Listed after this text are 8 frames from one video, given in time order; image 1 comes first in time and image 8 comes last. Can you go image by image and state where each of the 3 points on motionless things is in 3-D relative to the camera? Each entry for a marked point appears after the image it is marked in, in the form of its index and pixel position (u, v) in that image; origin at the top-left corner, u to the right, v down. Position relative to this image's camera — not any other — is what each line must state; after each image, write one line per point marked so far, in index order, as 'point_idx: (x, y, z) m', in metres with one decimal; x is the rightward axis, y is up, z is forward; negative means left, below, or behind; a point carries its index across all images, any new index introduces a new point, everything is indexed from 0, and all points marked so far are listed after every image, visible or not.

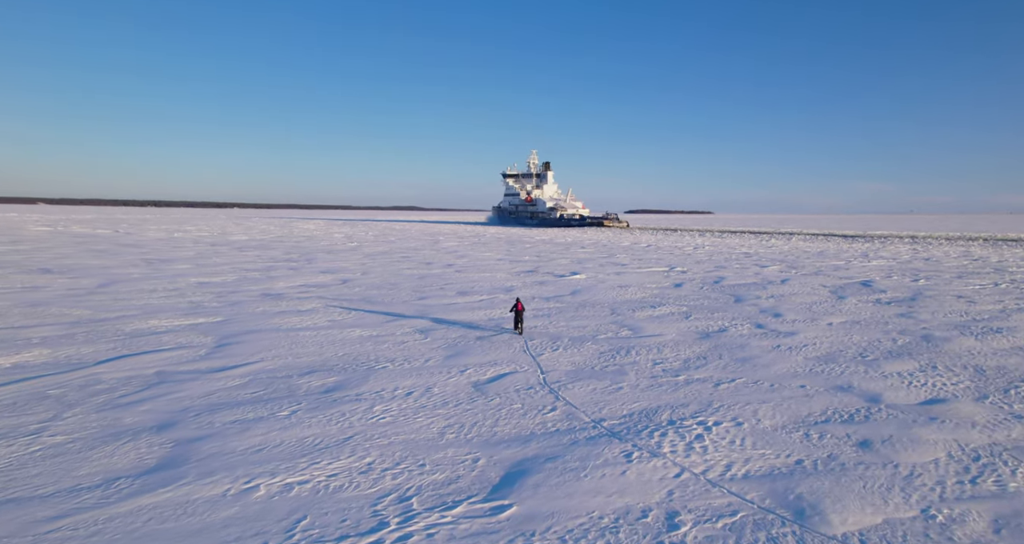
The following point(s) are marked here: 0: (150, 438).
0: (-2.1, -1.0, +3.2) m
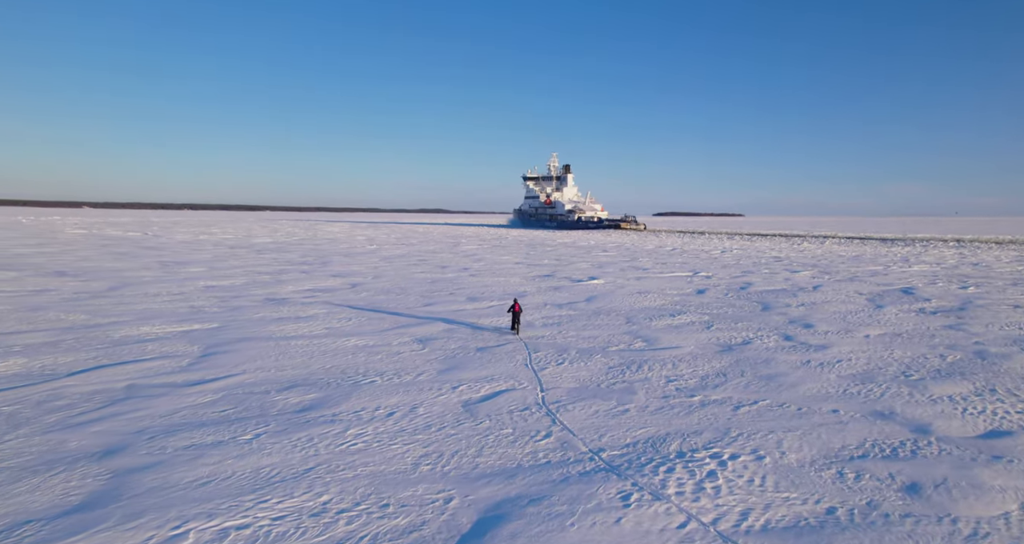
0: (-2.2, -1.0, +2.8) m
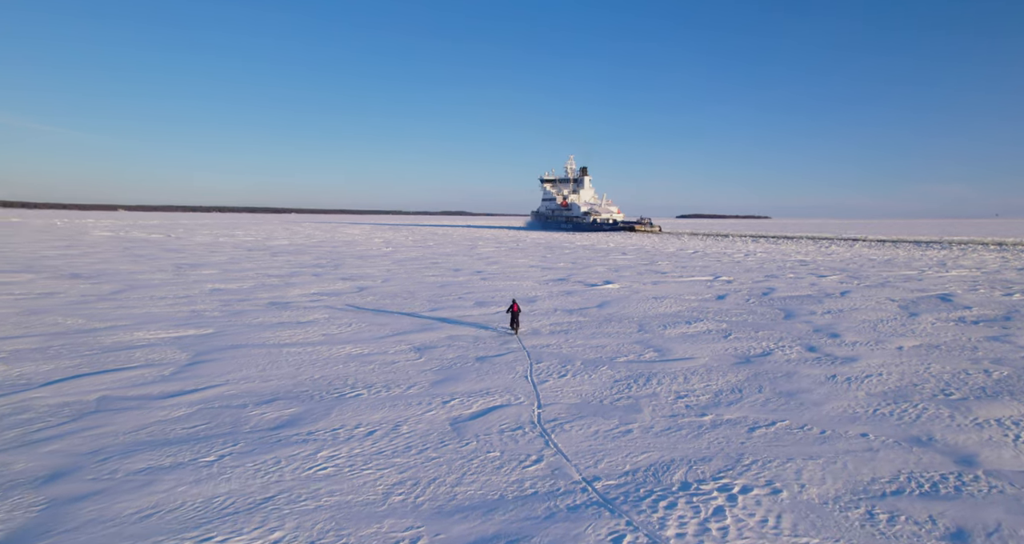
0: (-2.3, -1.1, +2.6) m
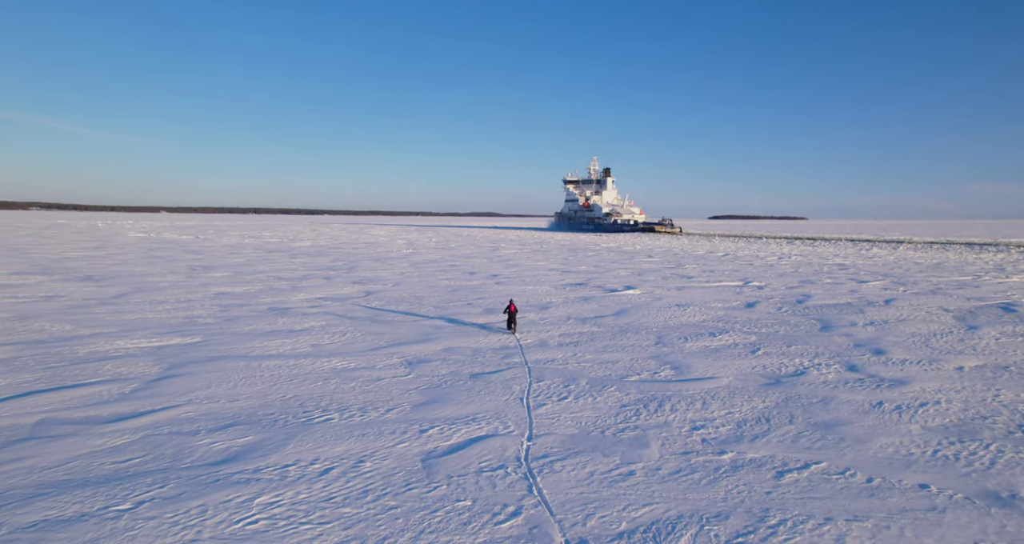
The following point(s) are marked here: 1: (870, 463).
0: (-2.5, -1.1, +2.2) m
1: (+2.1, -1.1, +3.2) m
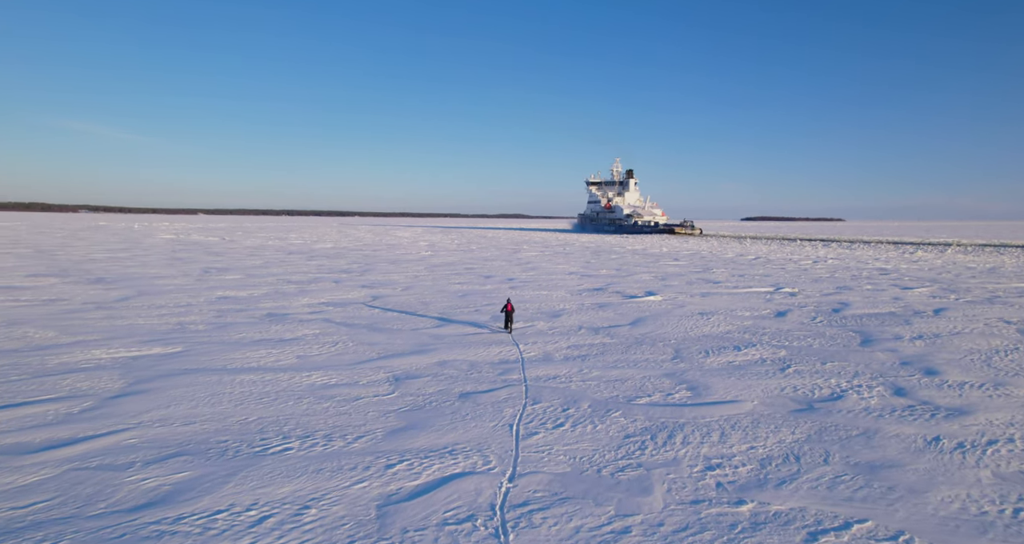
0: (-2.7, -1.2, +1.7) m
1: (+2.0, -1.2, +2.6) m
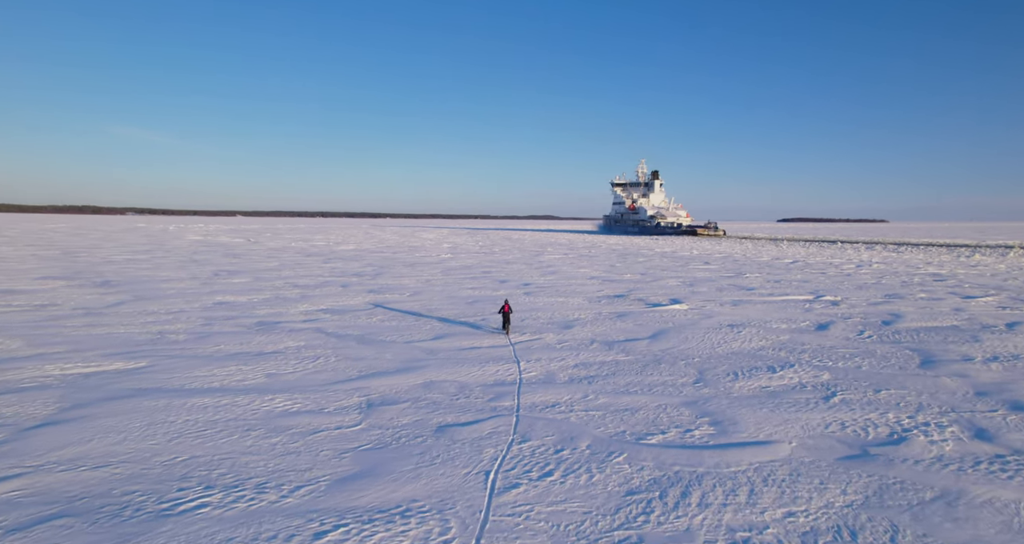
0: (-3.0, -1.2, +1.2) m
1: (+1.8, -1.3, +1.8) m
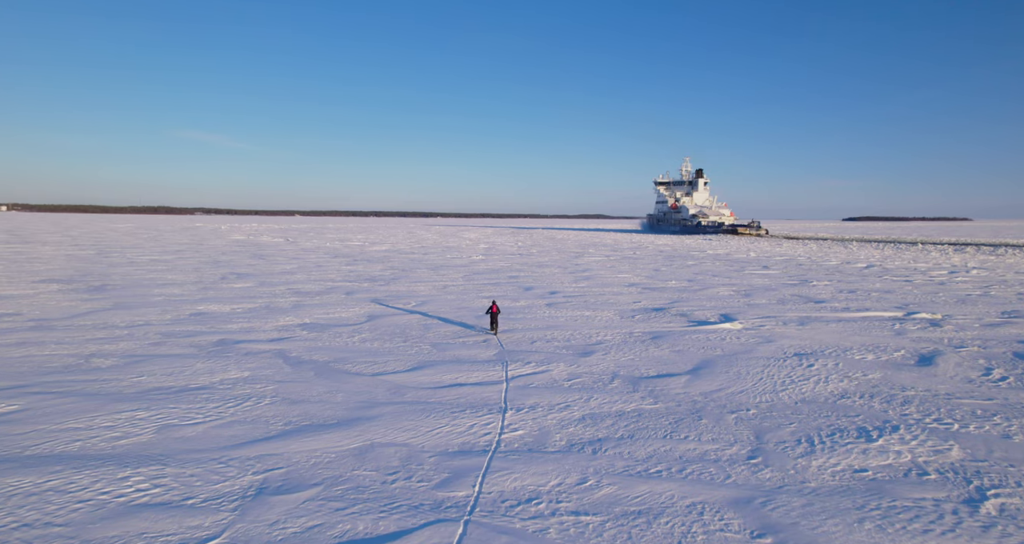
0: (-3.5, -1.4, 0.0) m
1: (+1.3, -1.5, +0.2) m
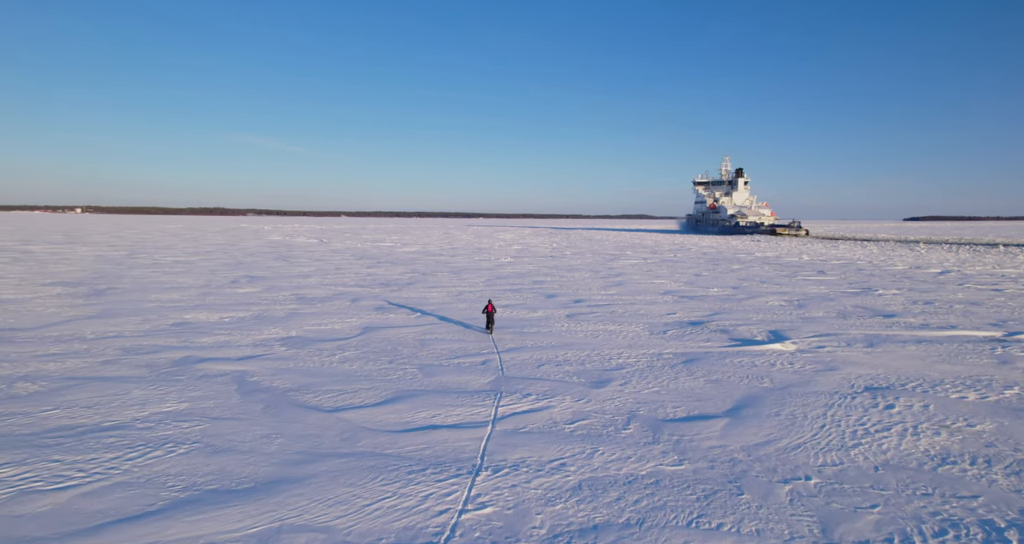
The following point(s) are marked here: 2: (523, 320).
0: (-4.0, -1.4, -0.8) m
1: (+0.8, -1.6, -1.0) m
2: (+0.2, -0.7, +8.2) m
